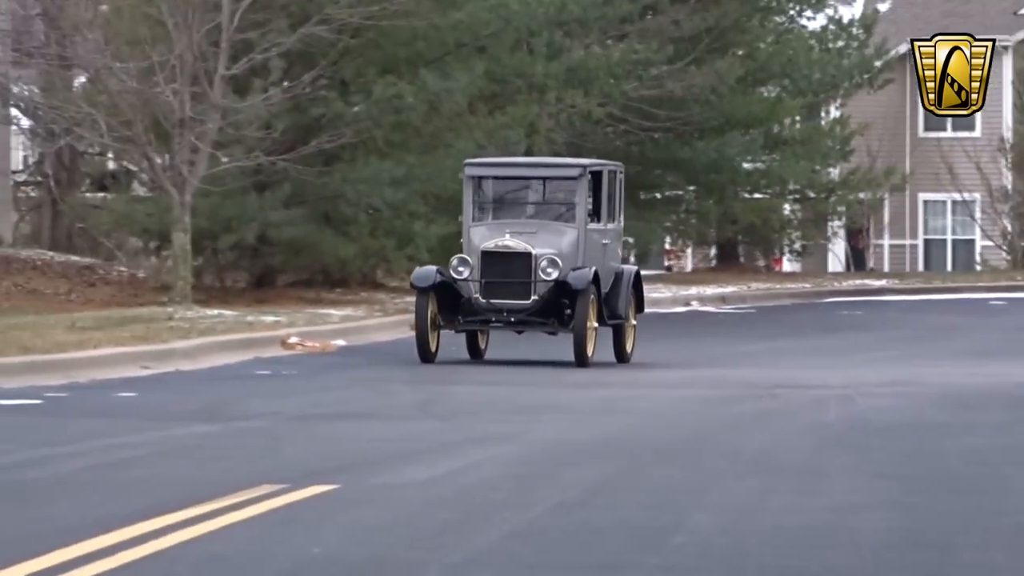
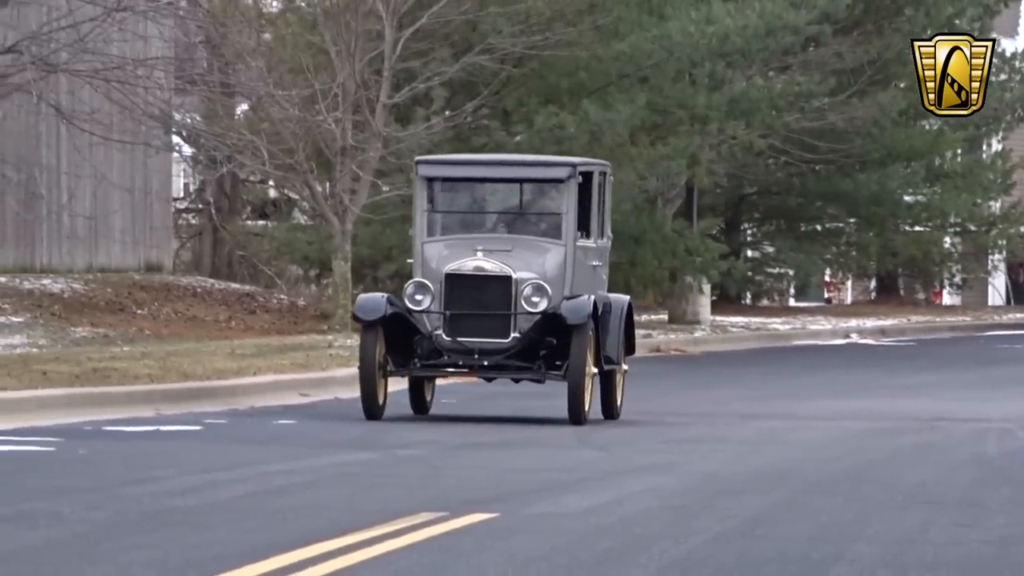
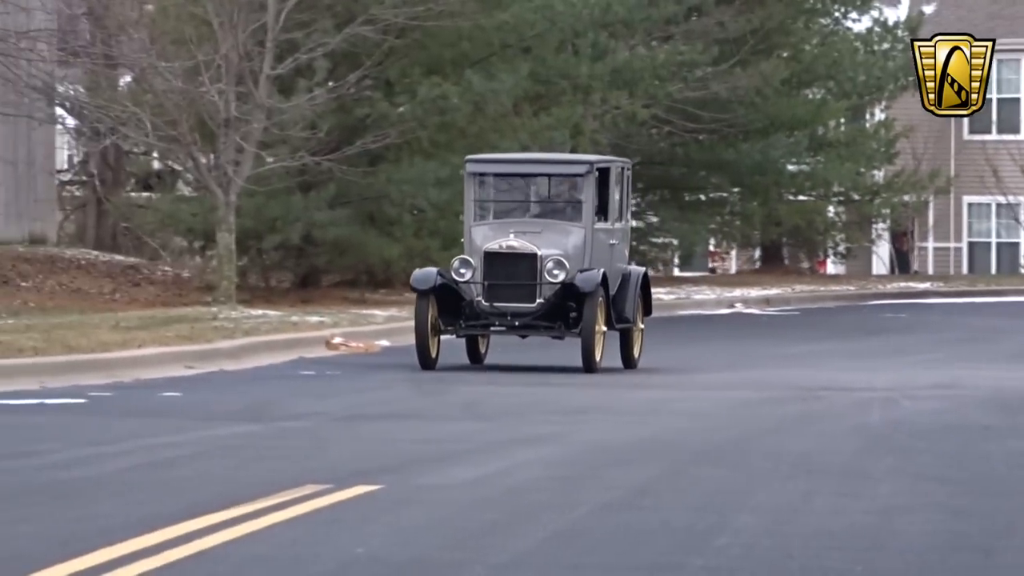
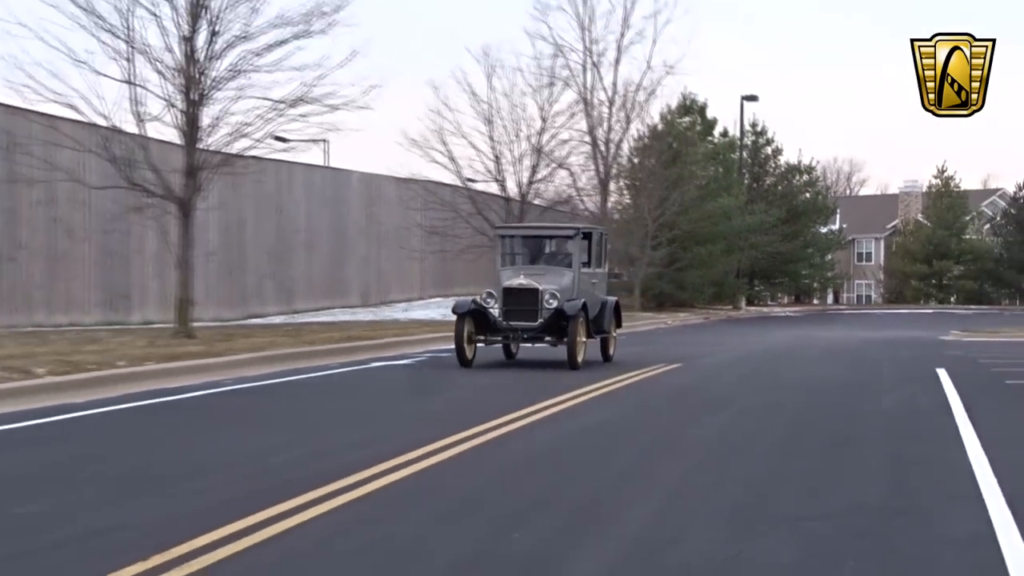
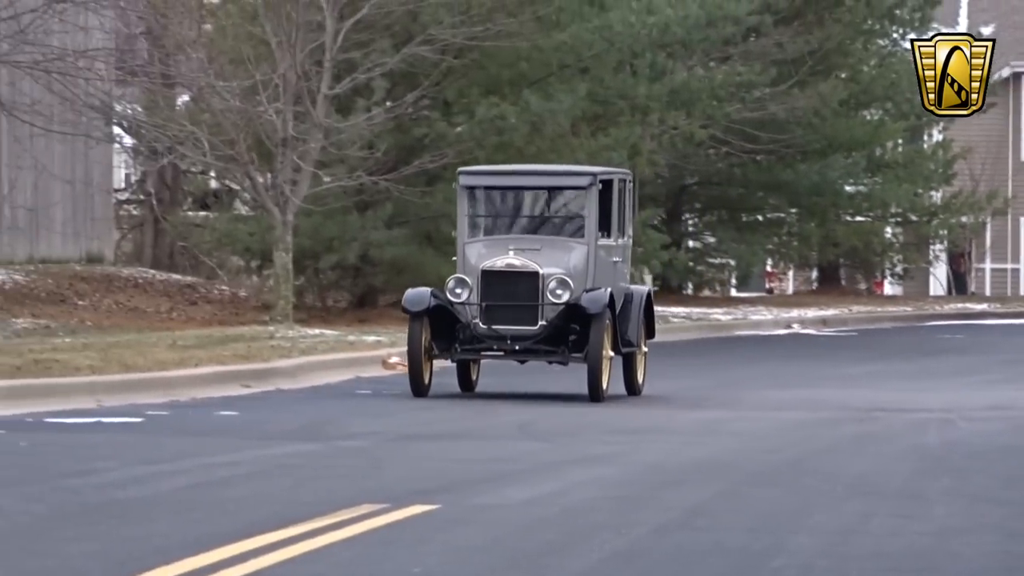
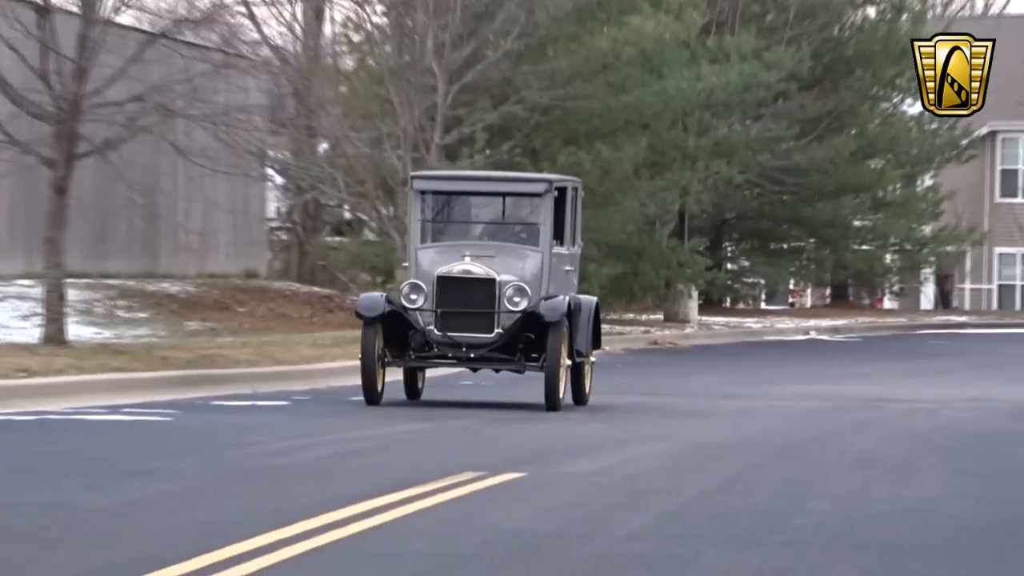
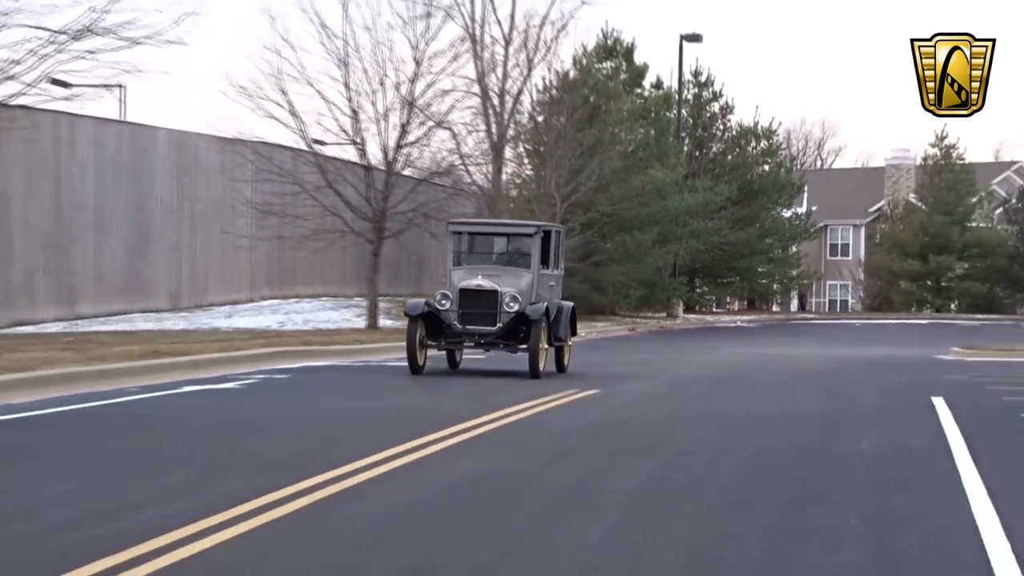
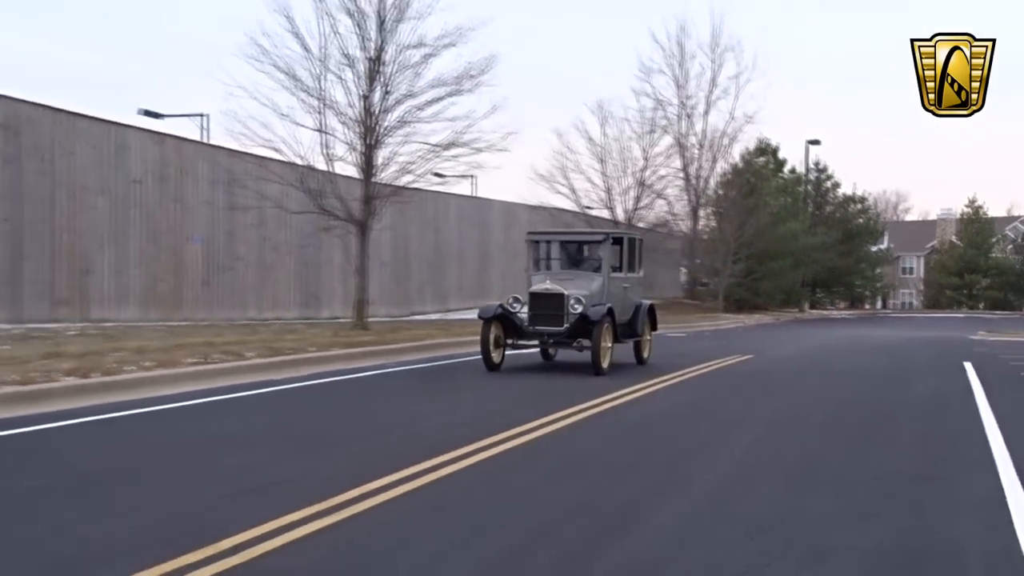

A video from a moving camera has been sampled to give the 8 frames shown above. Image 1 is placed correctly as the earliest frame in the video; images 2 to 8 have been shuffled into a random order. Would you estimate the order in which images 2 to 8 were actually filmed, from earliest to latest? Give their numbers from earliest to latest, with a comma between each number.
3, 5, 2, 6, 7, 4, 8
